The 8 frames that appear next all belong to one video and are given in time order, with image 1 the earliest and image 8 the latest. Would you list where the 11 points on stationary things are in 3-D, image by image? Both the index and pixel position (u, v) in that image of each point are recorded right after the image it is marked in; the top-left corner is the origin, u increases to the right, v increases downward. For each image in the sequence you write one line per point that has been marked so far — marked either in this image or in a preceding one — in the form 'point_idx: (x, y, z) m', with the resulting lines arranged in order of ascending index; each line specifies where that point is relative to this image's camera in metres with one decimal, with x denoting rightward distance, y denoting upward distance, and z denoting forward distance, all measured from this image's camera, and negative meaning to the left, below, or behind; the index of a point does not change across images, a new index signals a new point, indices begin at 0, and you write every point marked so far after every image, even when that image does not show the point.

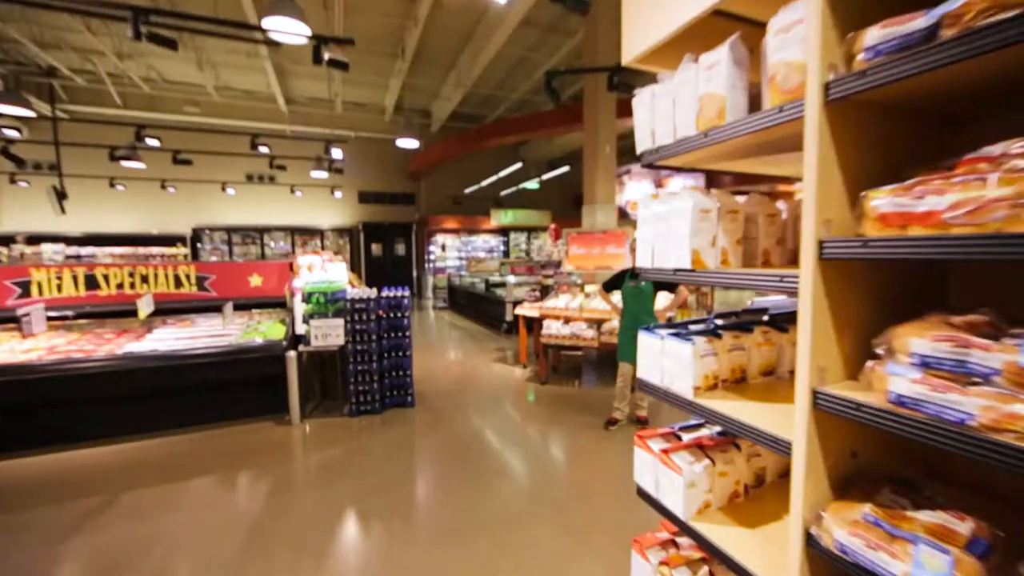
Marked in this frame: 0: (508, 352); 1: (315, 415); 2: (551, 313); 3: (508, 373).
0: (-0.1, -1.1, +6.7) m
1: (-1.9, -1.2, +4.0) m
2: (+0.5, -0.3, +5.0) m
3: (-0.1, -1.1, +5.6) m
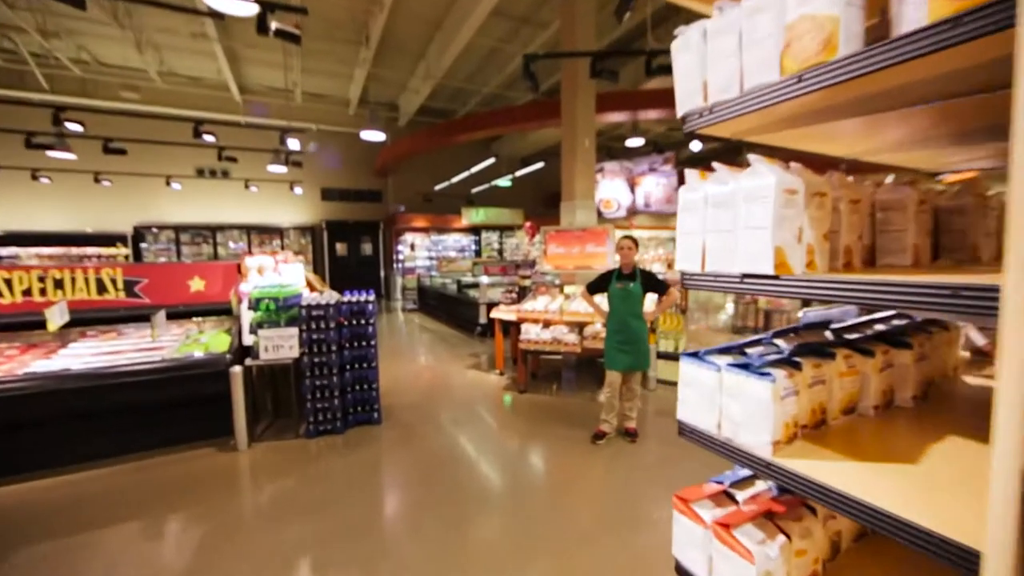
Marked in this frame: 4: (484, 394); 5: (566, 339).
0: (-0.5, -1.1, +6.4) m
1: (-2.1, -1.3, +3.5) m
2: (+0.2, -0.3, +4.7) m
3: (-0.4, -1.2, +5.2) m
4: (-0.3, -1.2, +4.7) m
5: (+0.6, -0.5, +4.3) m
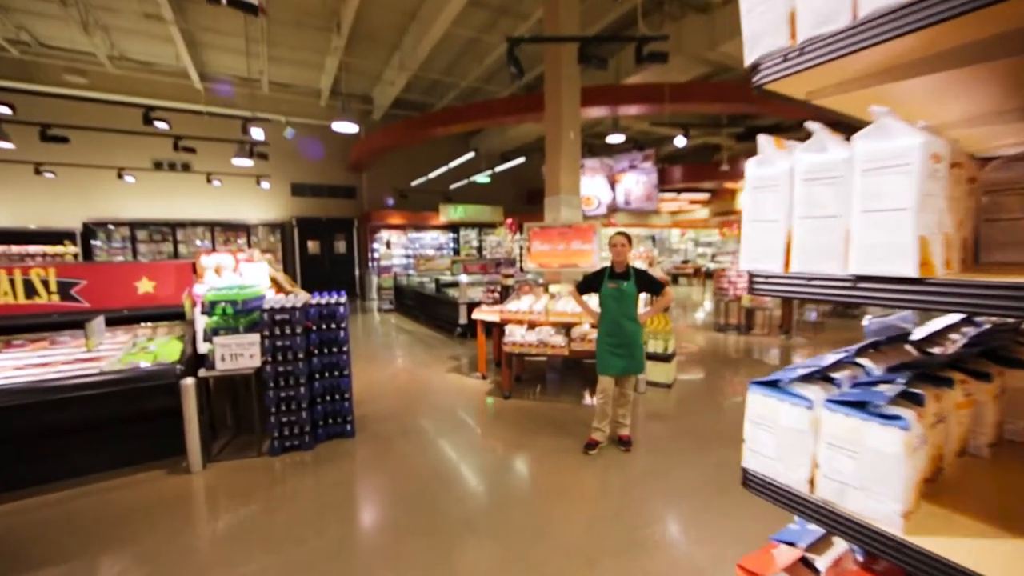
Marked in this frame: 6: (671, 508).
0: (-0.7, -1.1, +6.1) m
1: (-2.2, -1.3, +3.2) m
2: (0.0, -0.3, +4.5) m
3: (-0.6, -1.2, +5.0) m
4: (-0.5, -1.2, +4.5) m
5: (+0.4, -0.5, +4.1) m
6: (+1.0, -1.4, +2.6) m
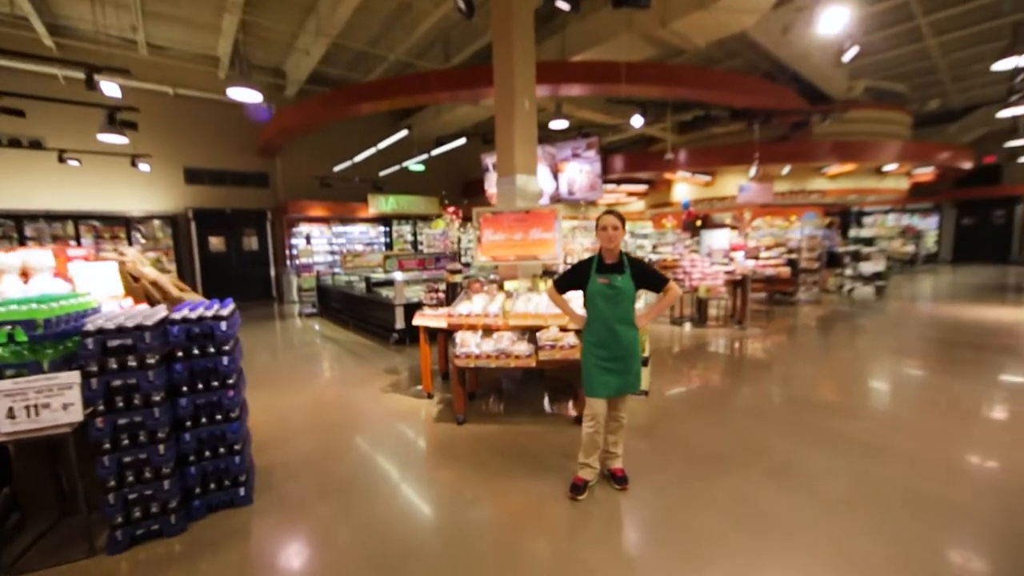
0: (-1.4, -1.1, +5.2) m
1: (-2.4, -1.4, +2.0) m
2: (-0.4, -0.3, +3.7) m
3: (-1.0, -1.2, +4.1) m
4: (-0.9, -1.2, +3.6) m
5: (0.0, -0.5, +3.3) m
6: (+0.9, -1.4, +2.0) m
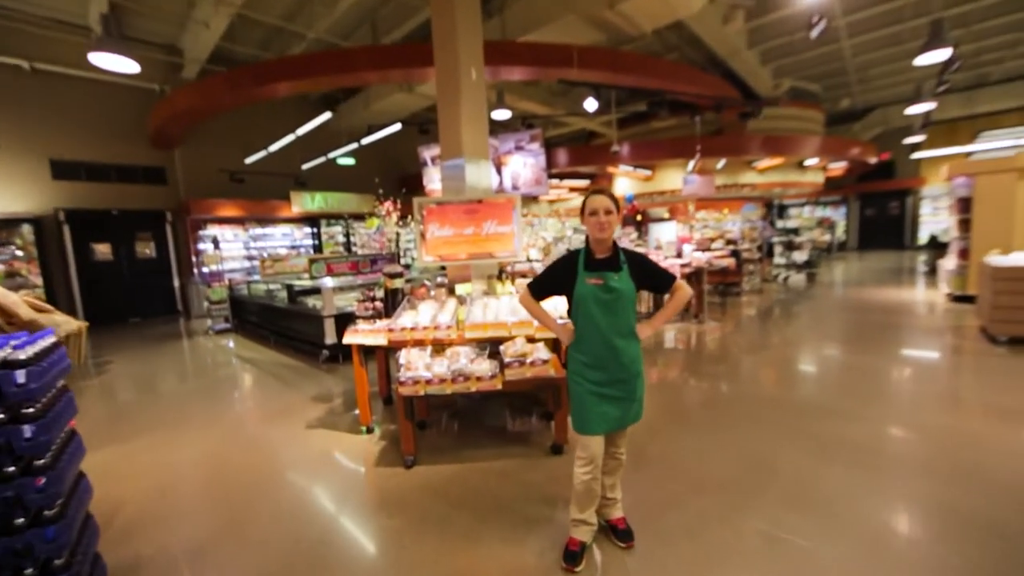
0: (-1.9, -1.2, +4.3) m
1: (-2.4, -1.5, +1.1) m
2: (-0.7, -0.4, +3.0) m
3: (-1.4, -1.2, +3.3) m
4: (-1.2, -1.3, +2.8) m
5: (-0.2, -0.5, +2.7) m
6: (+0.8, -1.4, +1.5) m
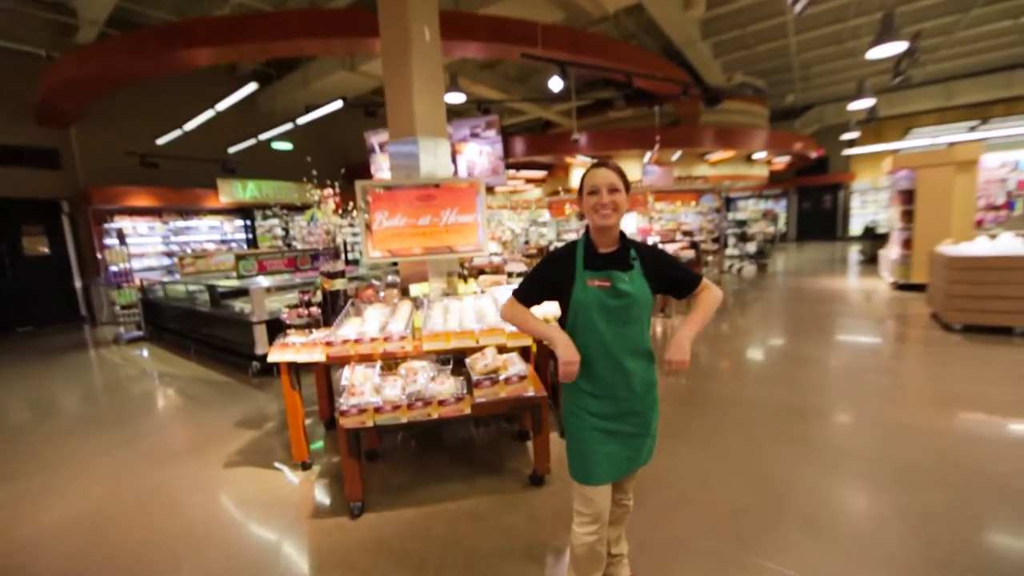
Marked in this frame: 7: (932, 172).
0: (-2.2, -1.2, +3.6) m
1: (-2.4, -1.6, +0.4) m
2: (-0.9, -0.4, +2.4) m
3: (-1.6, -1.3, +2.7) m
4: (-1.3, -1.3, +2.2) m
5: (-0.4, -0.5, +2.2) m
6: (+0.8, -1.4, +1.2) m
7: (+6.9, +1.9, +6.7) m
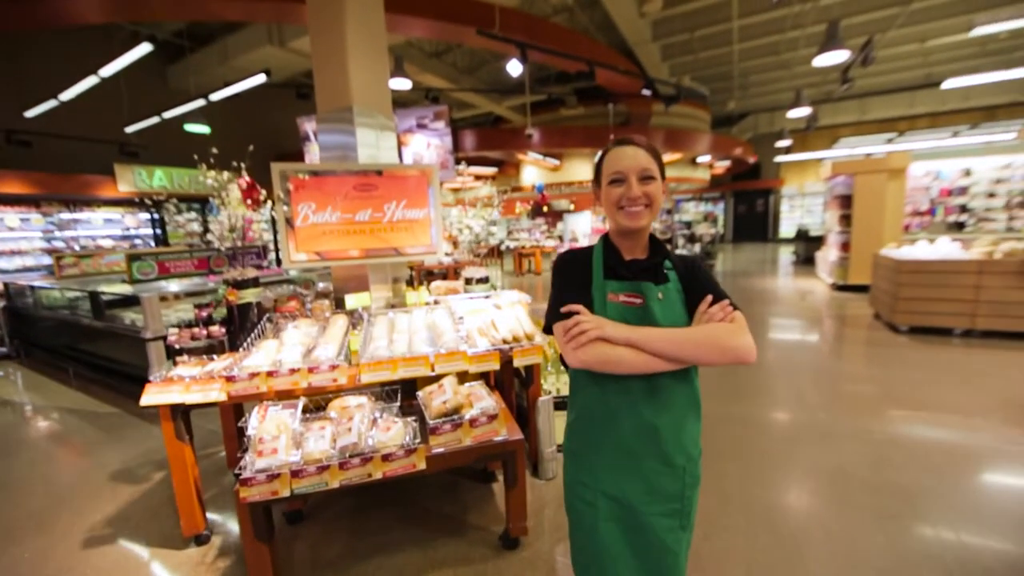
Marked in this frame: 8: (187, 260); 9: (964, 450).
0: (-2.5, -1.2, +2.9) m
1: (-2.3, -1.6, -0.4) m
2: (-1.1, -0.4, +1.8) m
3: (-1.8, -1.3, +2.0) m
4: (-1.4, -1.4, +1.6) m
5: (-0.5, -0.6, +1.7) m
6: (+0.8, -1.4, +0.8) m
7: (+6.1, +1.9, +7.0) m
8: (-4.0, +0.3, +5.0) m
9: (+3.2, -1.2, +2.9) m
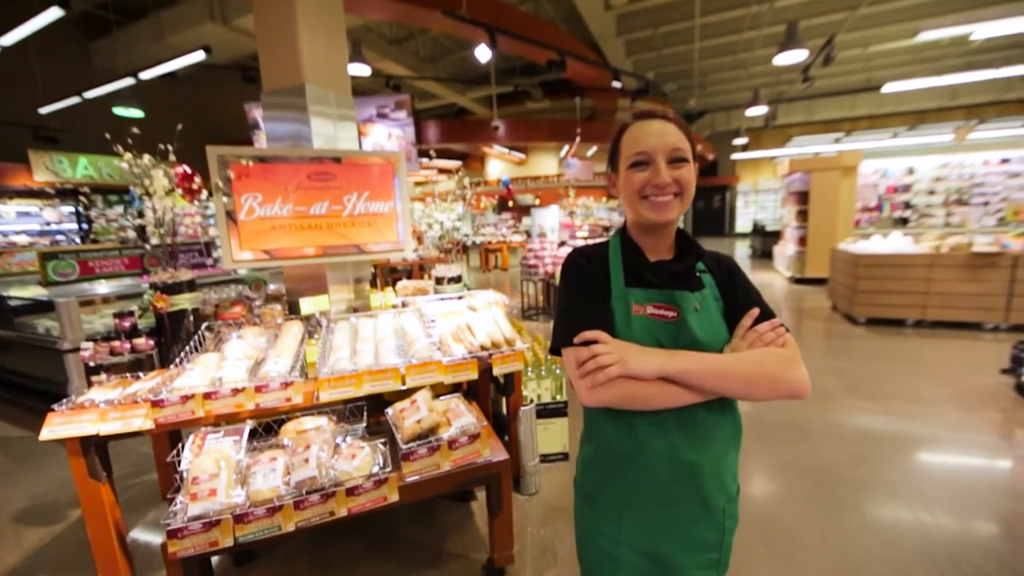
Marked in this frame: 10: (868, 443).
0: (-2.6, -1.3, +2.5) m
1: (-2.1, -1.7, -0.7) m
2: (-1.1, -0.5, +1.5) m
3: (-1.8, -1.4, +1.6) m
4: (-1.5, -1.4, +1.3) m
5: (-0.6, -0.6, +1.4) m
6: (+0.8, -1.5, +0.7) m
7: (+5.5, +2.0, +7.3) m
8: (-4.3, +0.3, +4.5) m
9: (+3.0, -1.1, +3.0) m
10: (+2.5, -1.1, +2.9) m
